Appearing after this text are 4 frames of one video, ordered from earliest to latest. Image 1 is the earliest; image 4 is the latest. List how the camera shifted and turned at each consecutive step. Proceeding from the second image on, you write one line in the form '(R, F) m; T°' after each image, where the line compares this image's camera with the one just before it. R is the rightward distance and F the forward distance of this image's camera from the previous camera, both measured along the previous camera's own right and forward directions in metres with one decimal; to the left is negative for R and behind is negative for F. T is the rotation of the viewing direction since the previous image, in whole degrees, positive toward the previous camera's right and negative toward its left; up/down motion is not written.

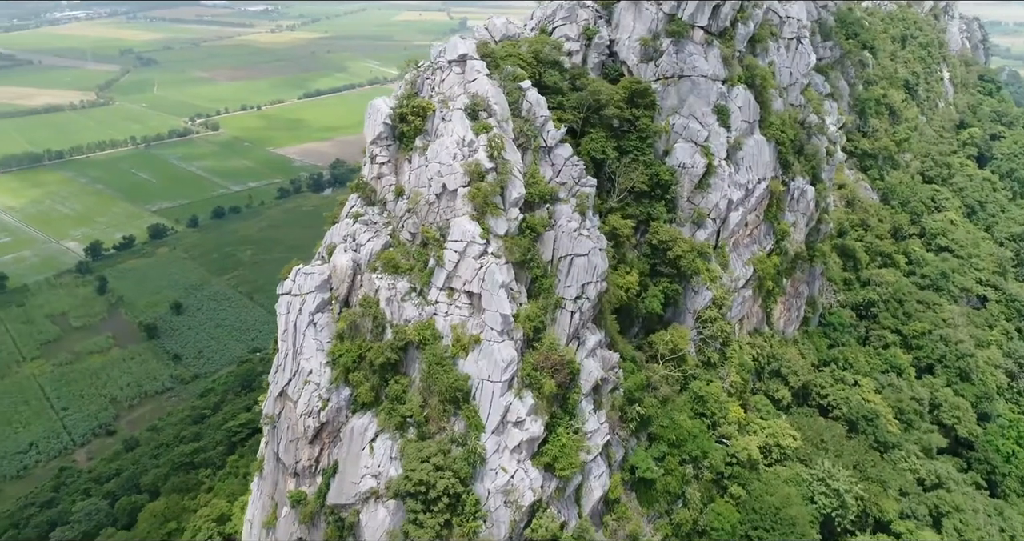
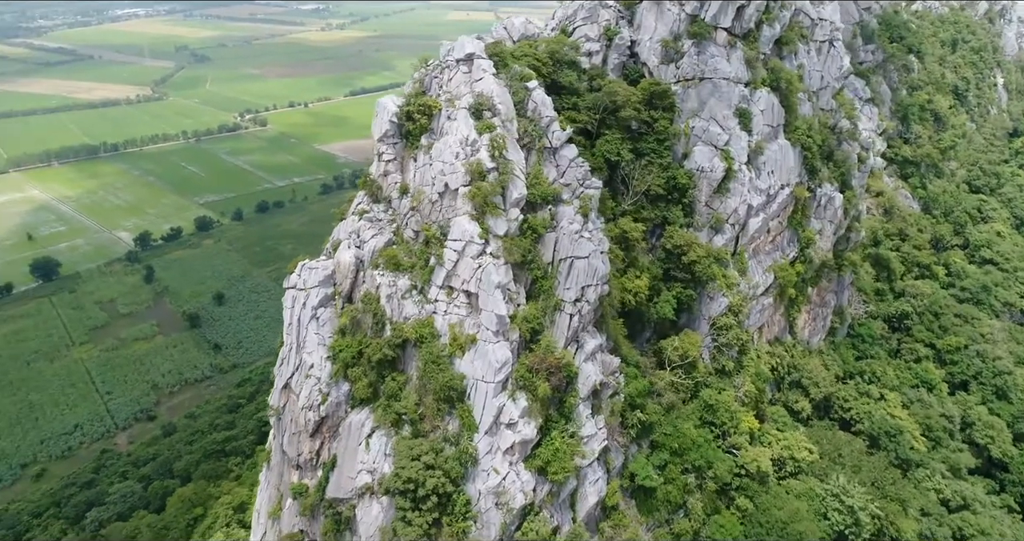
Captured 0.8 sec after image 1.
(+1.0, +0.1) m; -3°
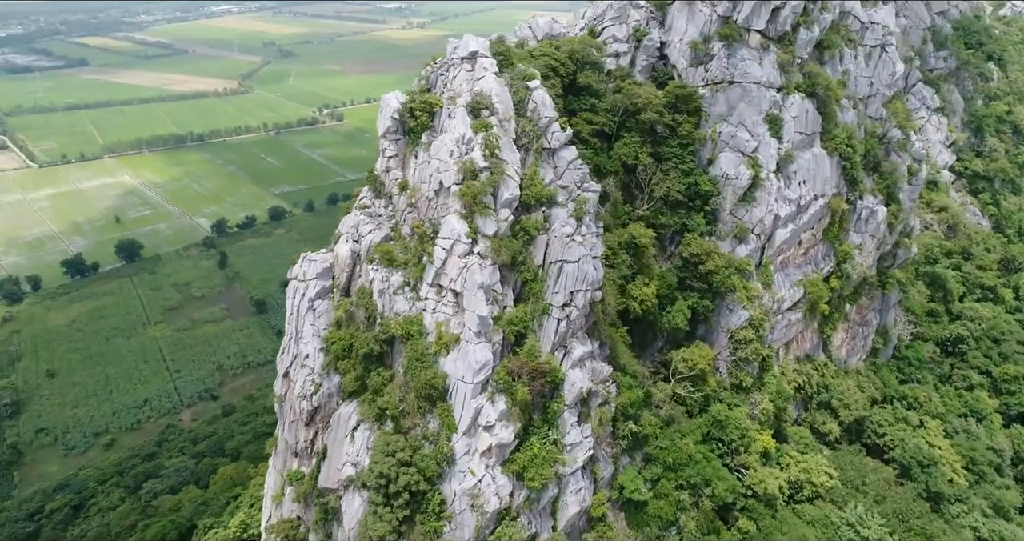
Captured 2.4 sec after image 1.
(+2.0, +0.3) m; -5°
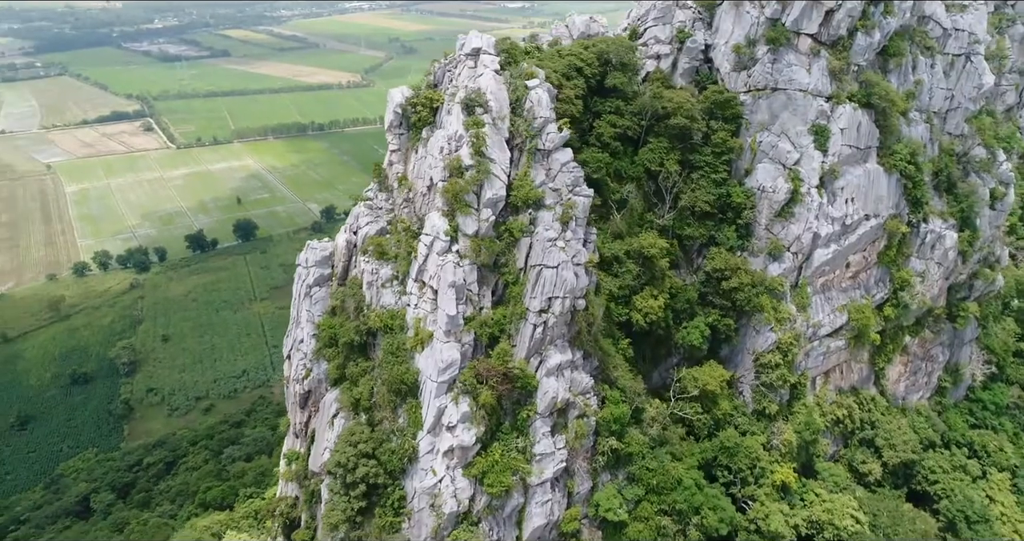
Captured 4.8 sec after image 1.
(+3.1, +0.6) m; -8°
